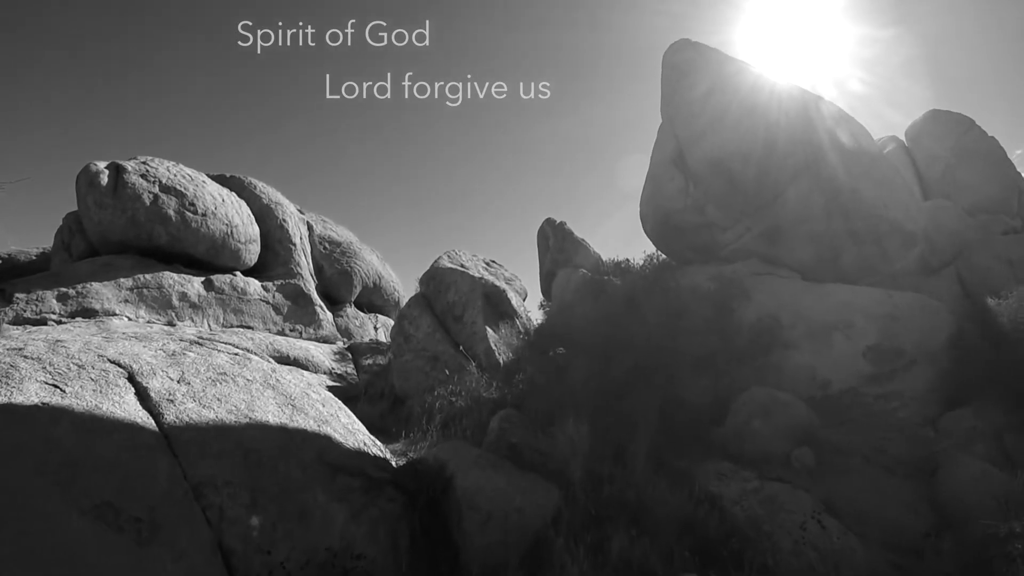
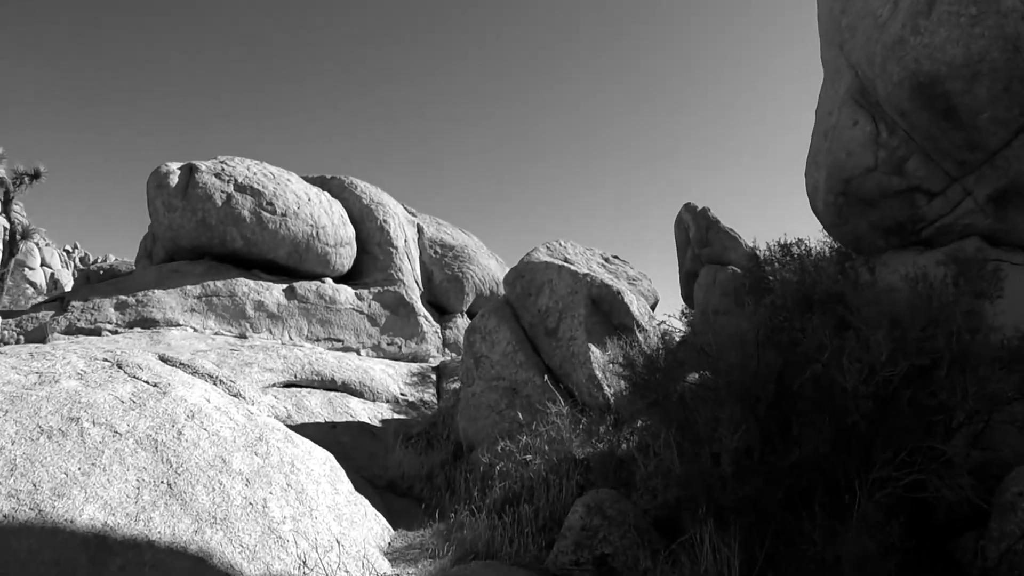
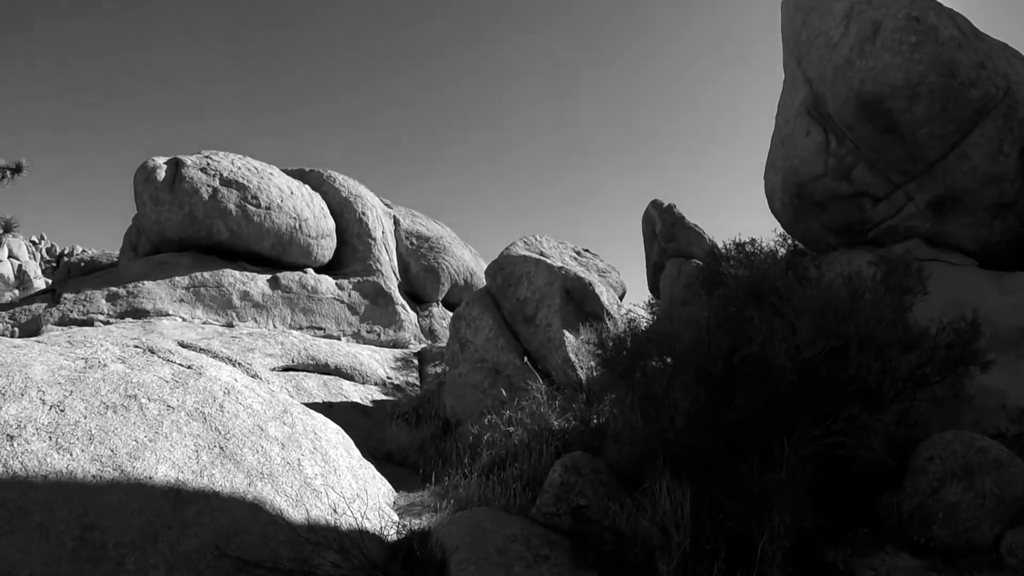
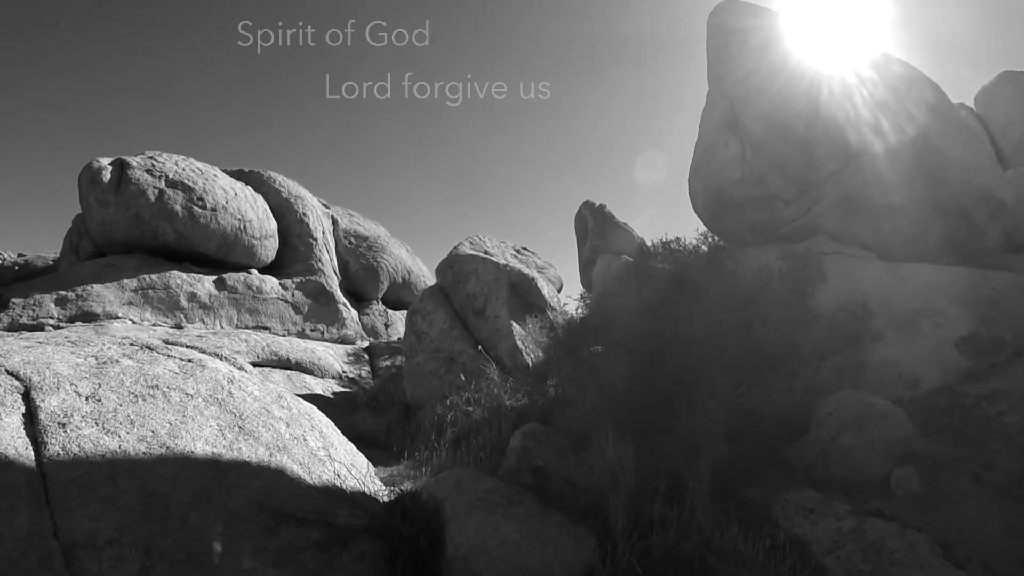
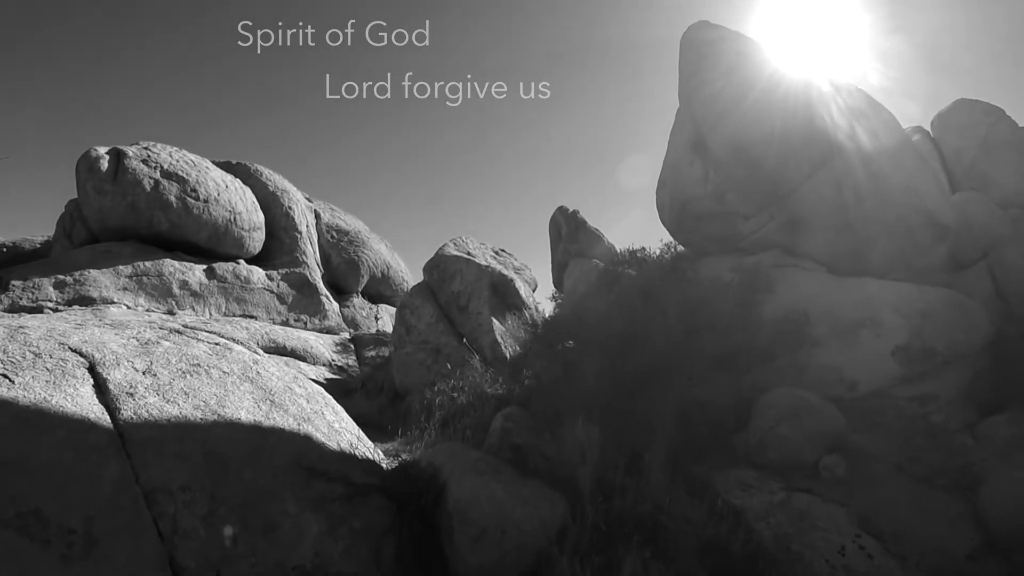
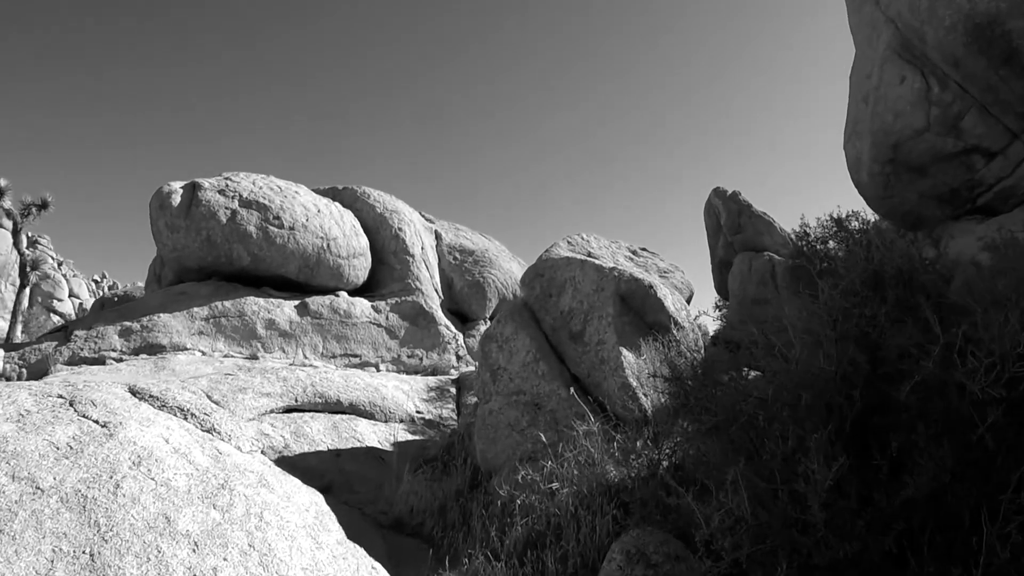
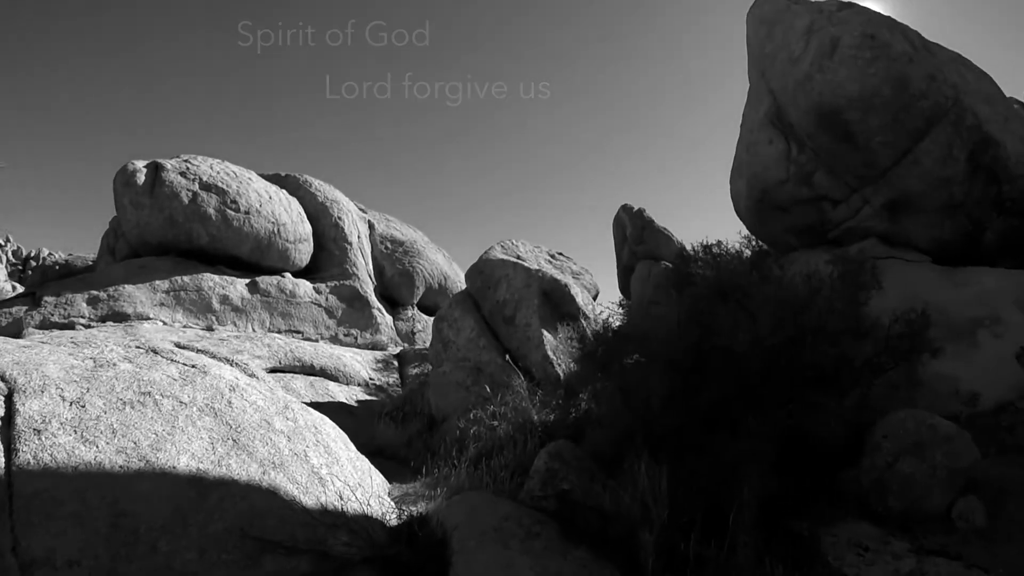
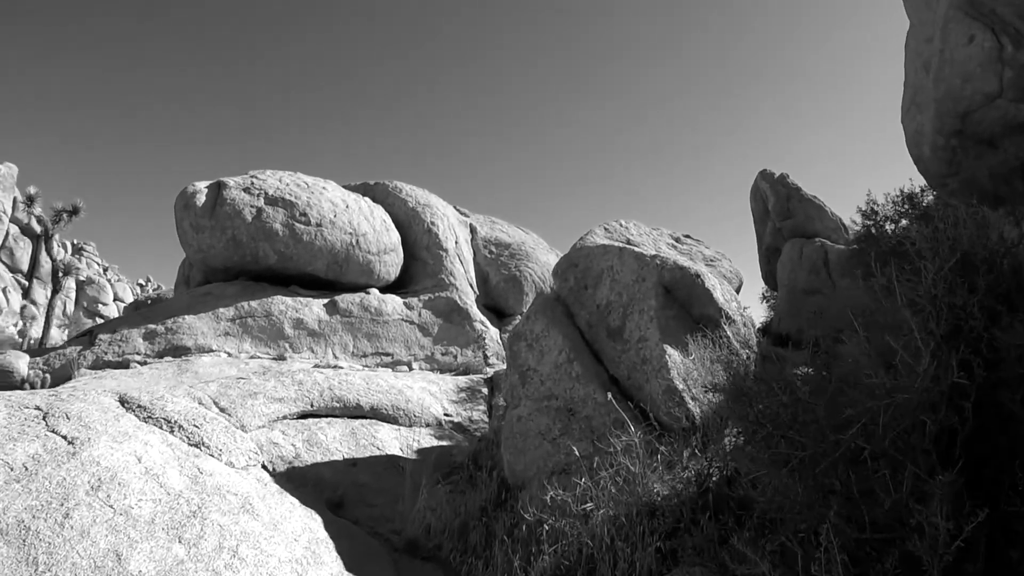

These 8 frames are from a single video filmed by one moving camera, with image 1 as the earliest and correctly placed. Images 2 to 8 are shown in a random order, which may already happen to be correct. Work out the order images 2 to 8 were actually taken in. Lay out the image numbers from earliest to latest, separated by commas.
5, 4, 7, 3, 2, 6, 8
